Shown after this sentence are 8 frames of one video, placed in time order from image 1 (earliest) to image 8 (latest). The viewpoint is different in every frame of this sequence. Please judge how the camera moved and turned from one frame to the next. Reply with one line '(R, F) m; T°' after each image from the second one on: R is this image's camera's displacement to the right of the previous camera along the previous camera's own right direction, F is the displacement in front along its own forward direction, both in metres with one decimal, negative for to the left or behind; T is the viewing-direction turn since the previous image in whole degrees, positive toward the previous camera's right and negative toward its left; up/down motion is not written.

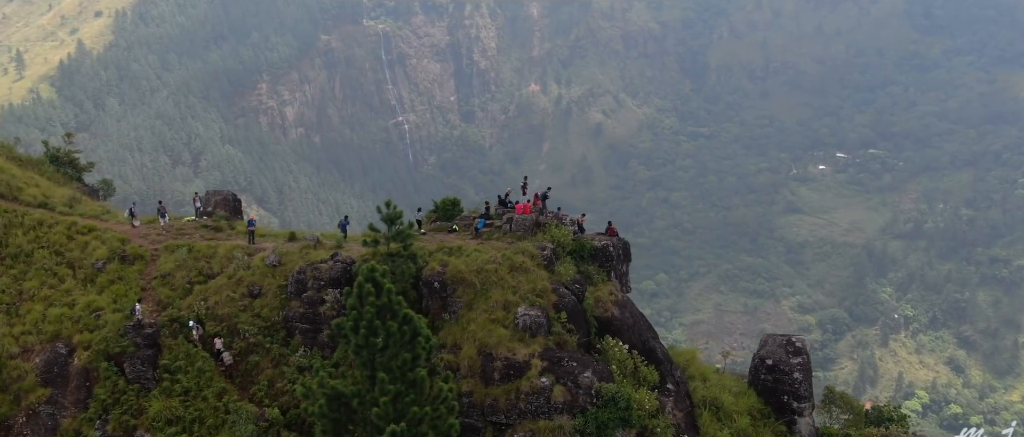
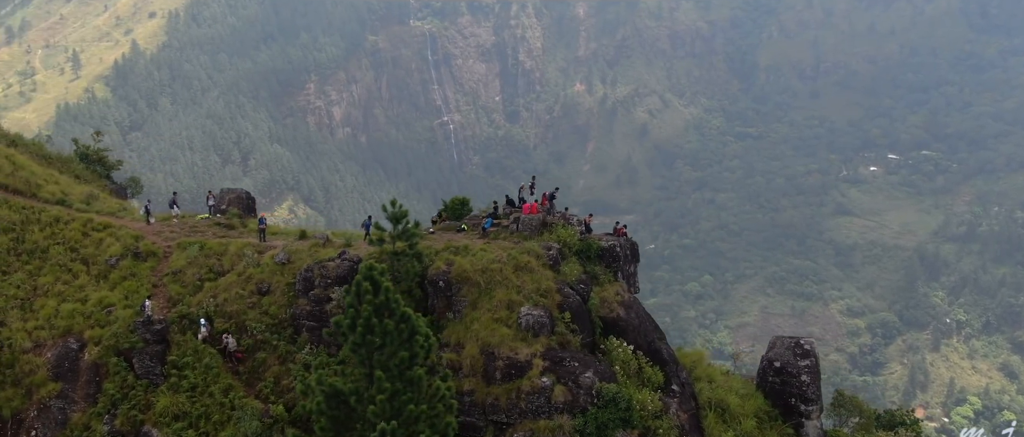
(+0.8, 0.0) m; -2°
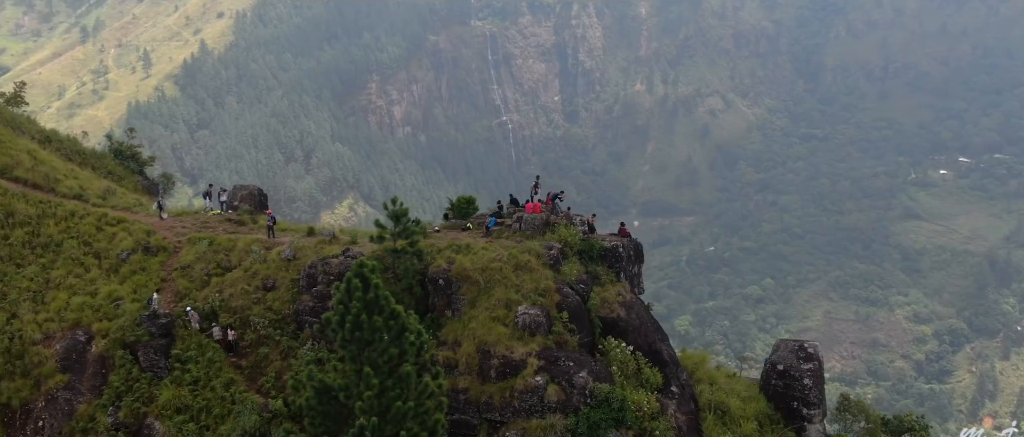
(+1.2, 0.0) m; -2°
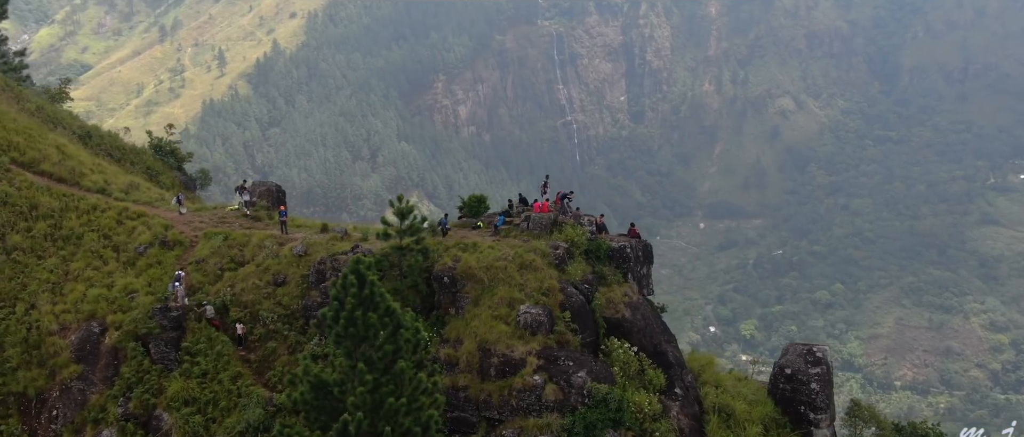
(+1.2, 0.0) m; -2°
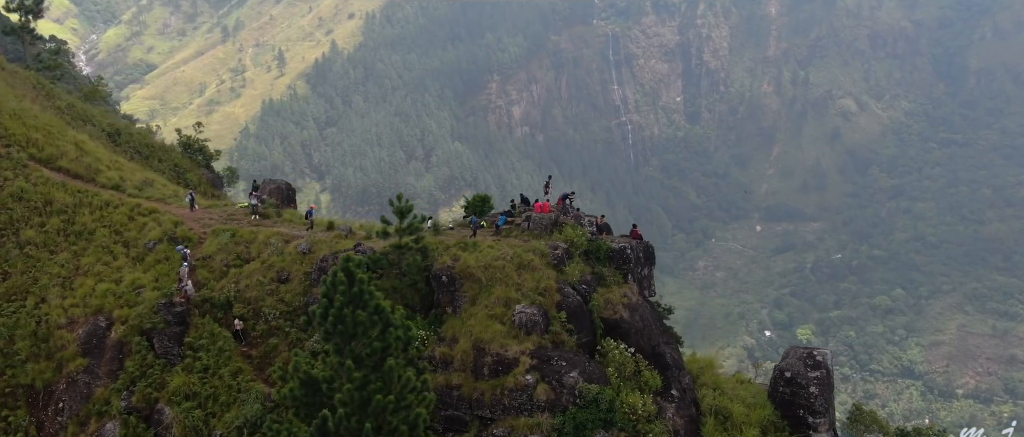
(+1.2, -0.1) m; -2°
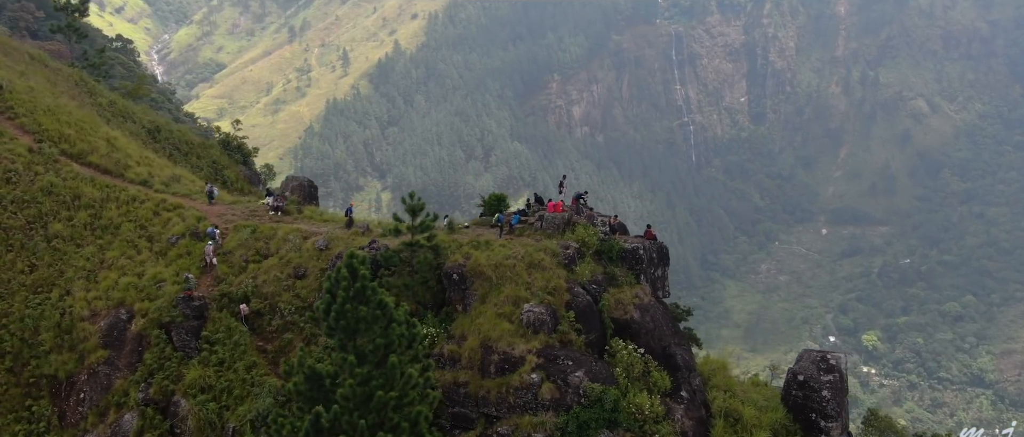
(+1.1, -0.1) m; -2°
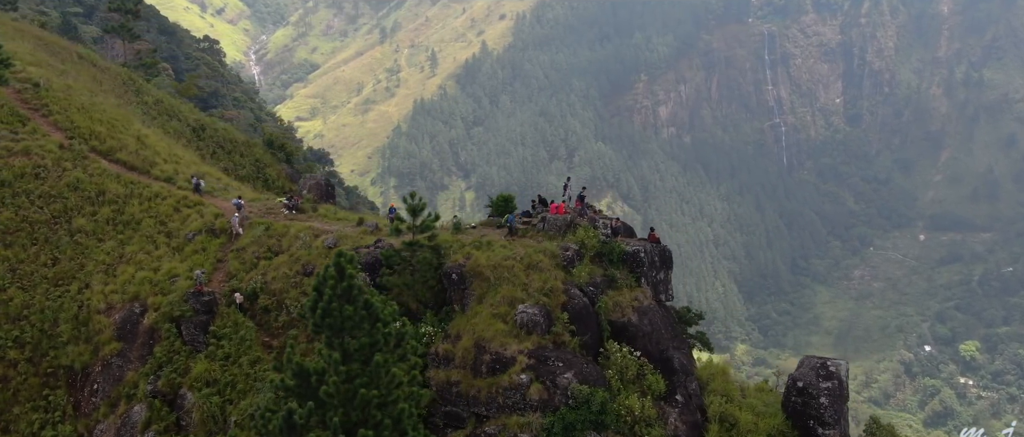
(+1.9, -0.2) m; -3°
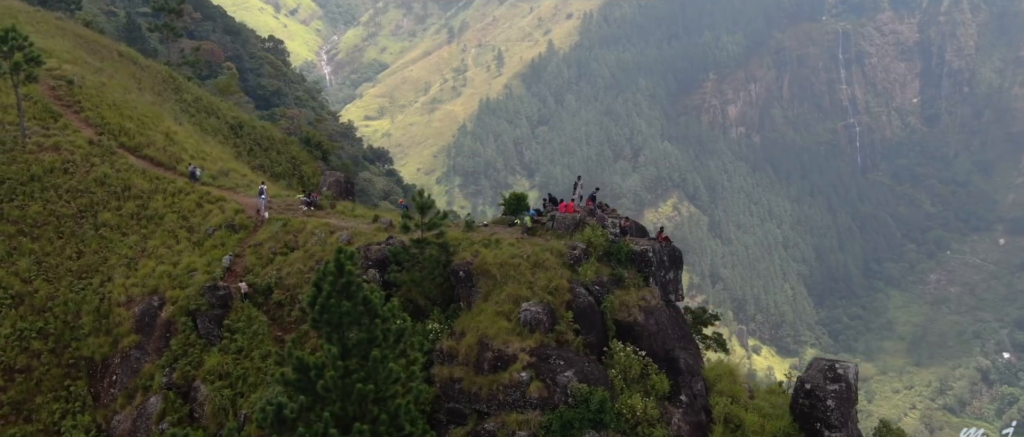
(+1.3, -0.2) m; -2°
